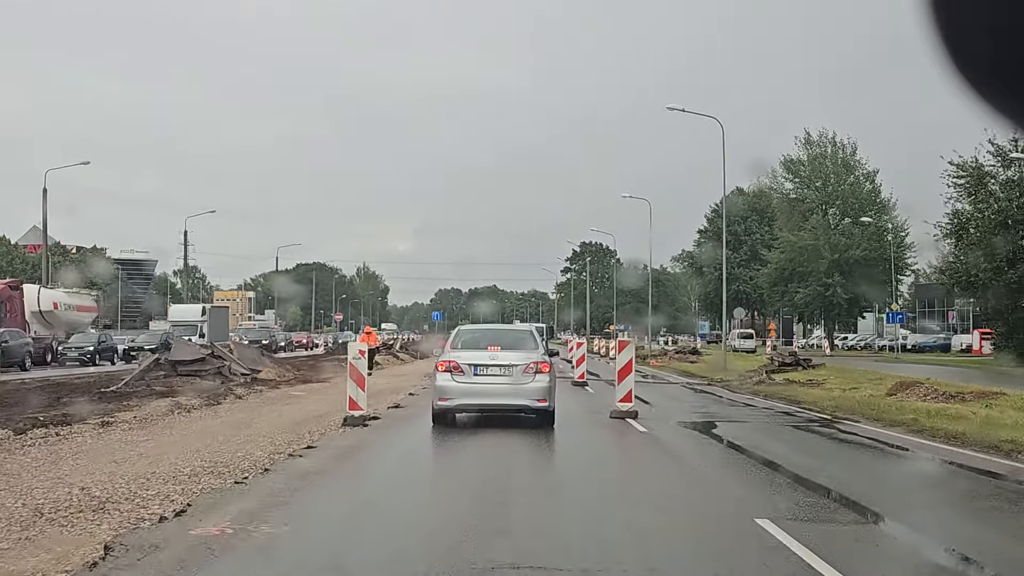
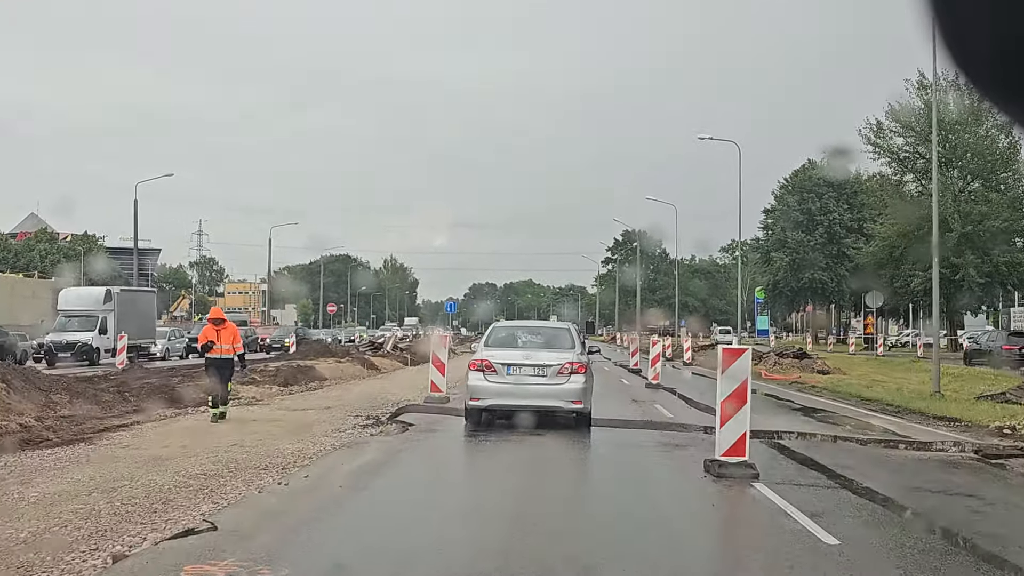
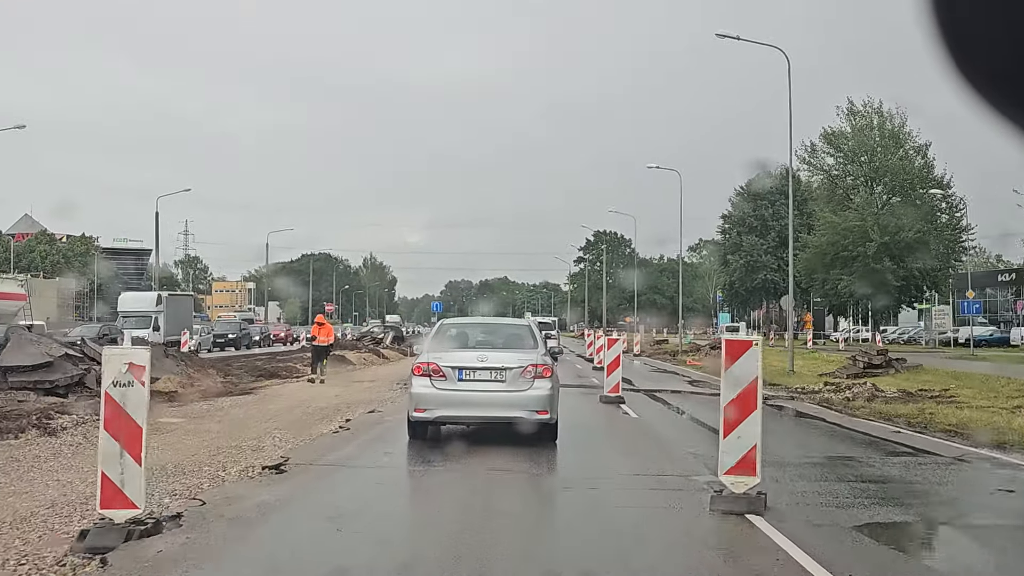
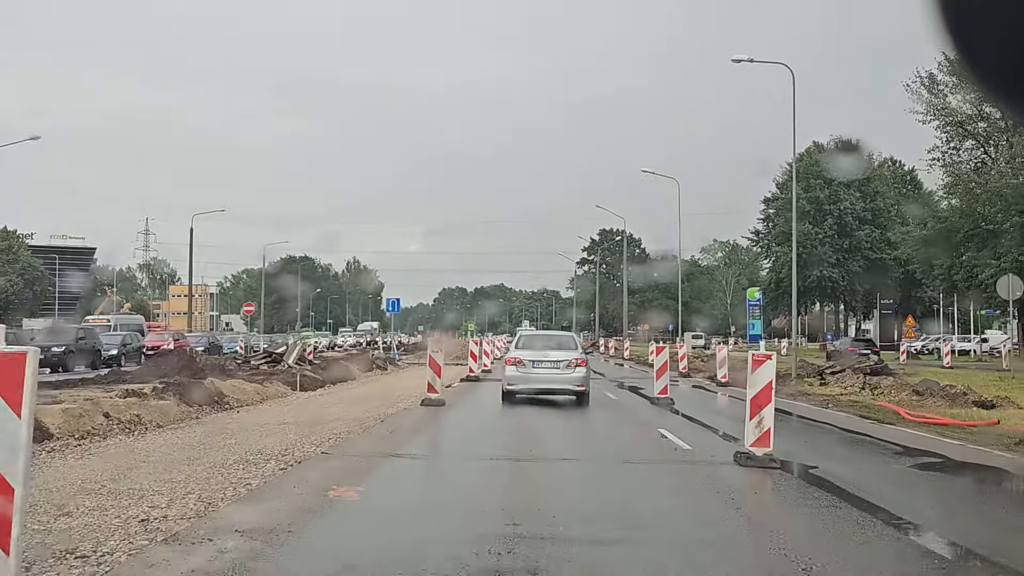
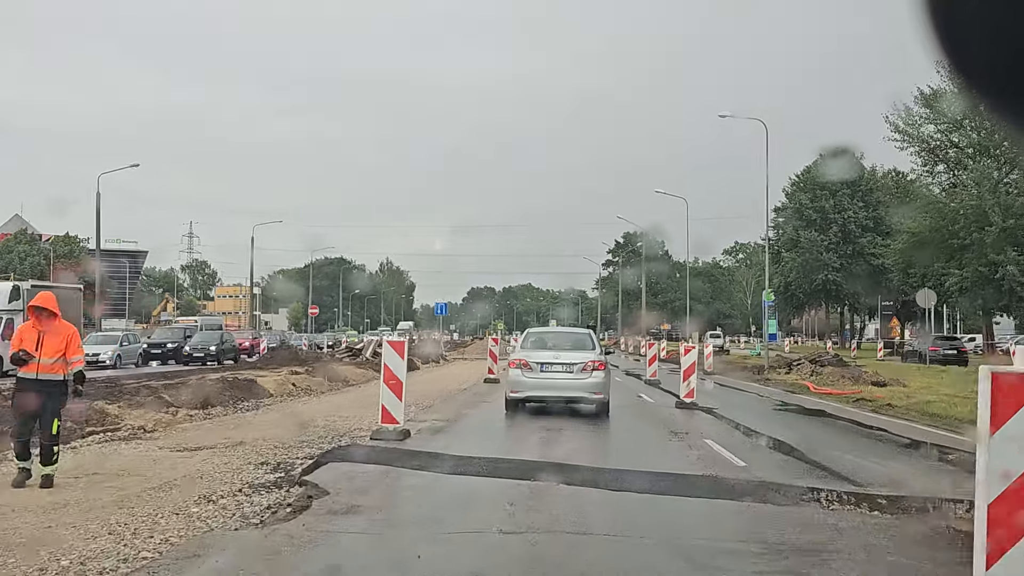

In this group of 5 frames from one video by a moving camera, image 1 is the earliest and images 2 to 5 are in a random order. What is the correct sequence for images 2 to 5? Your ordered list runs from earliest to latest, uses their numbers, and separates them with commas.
3, 2, 5, 4
